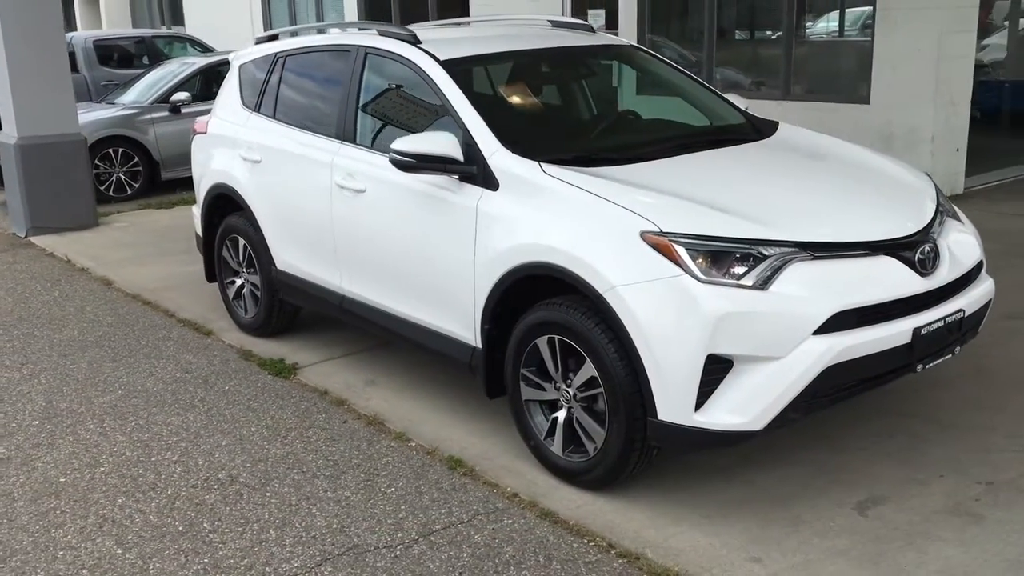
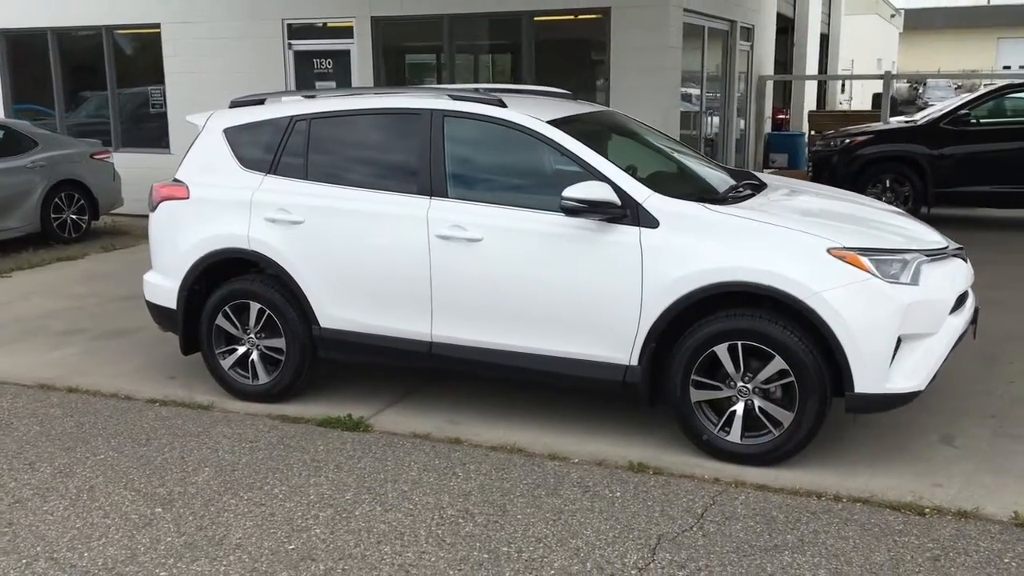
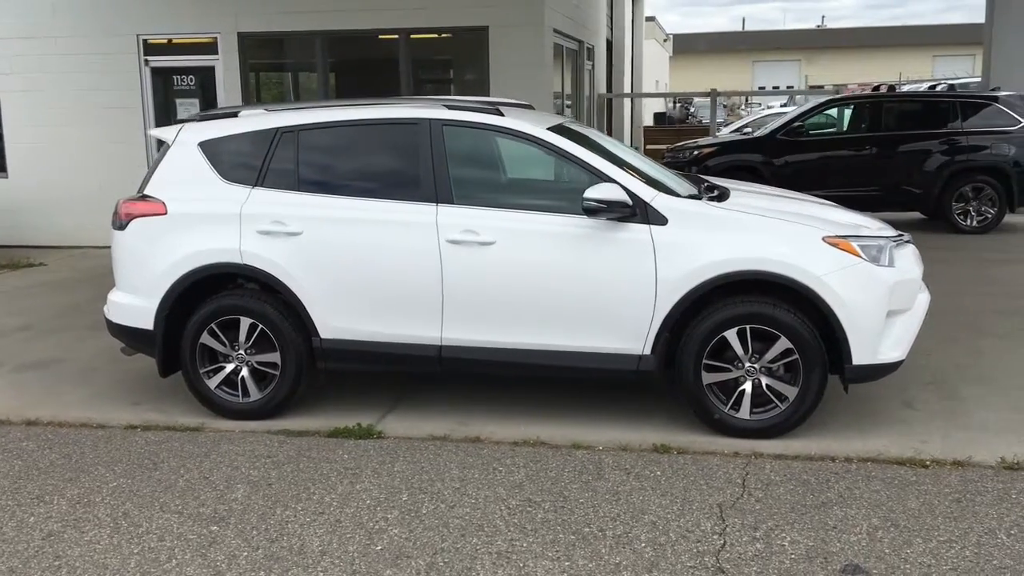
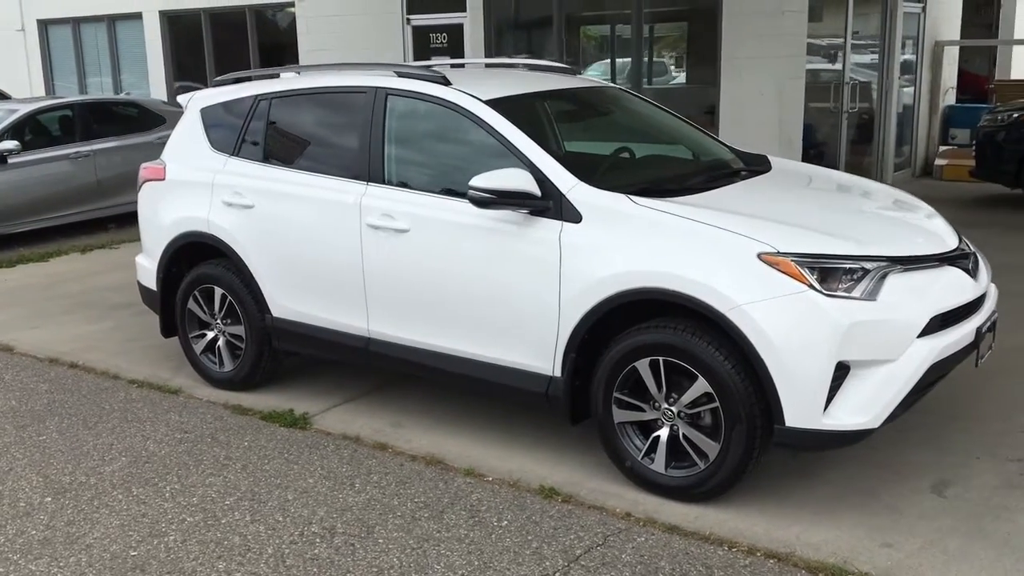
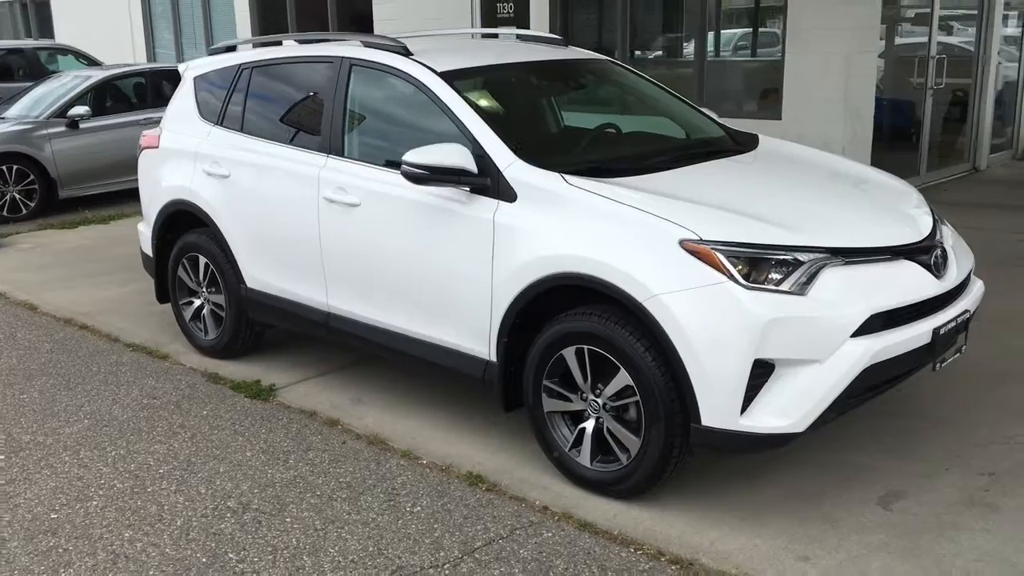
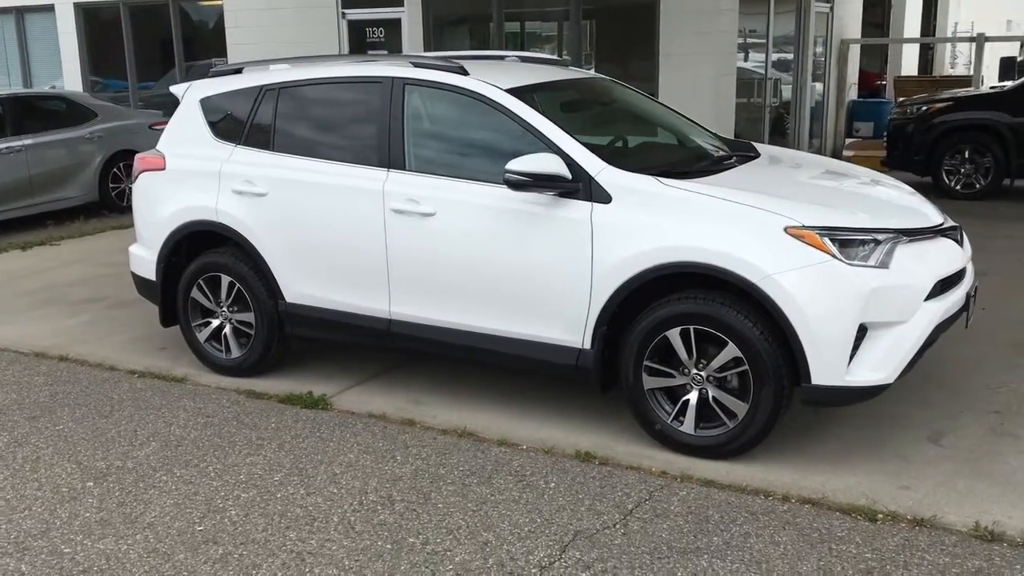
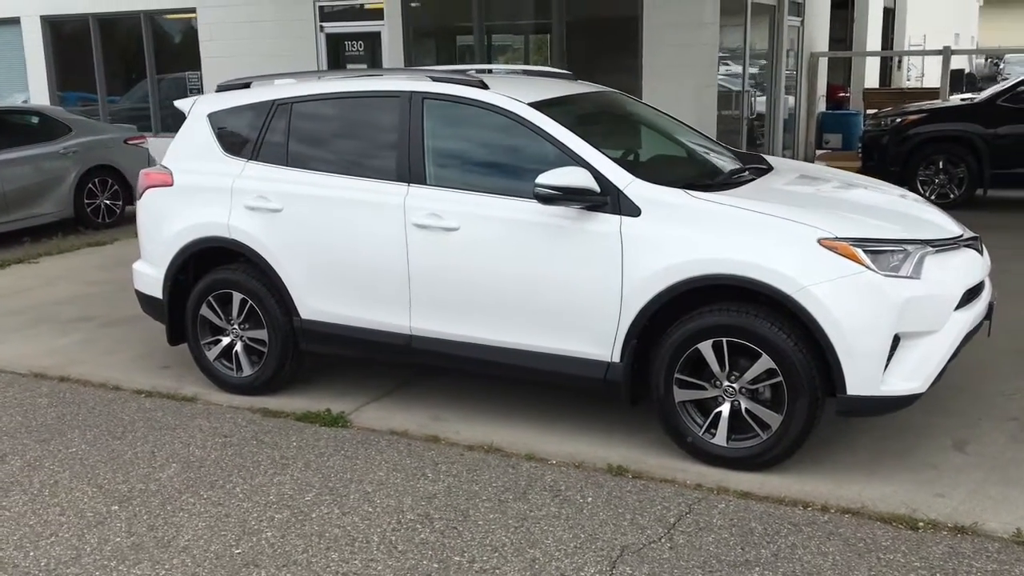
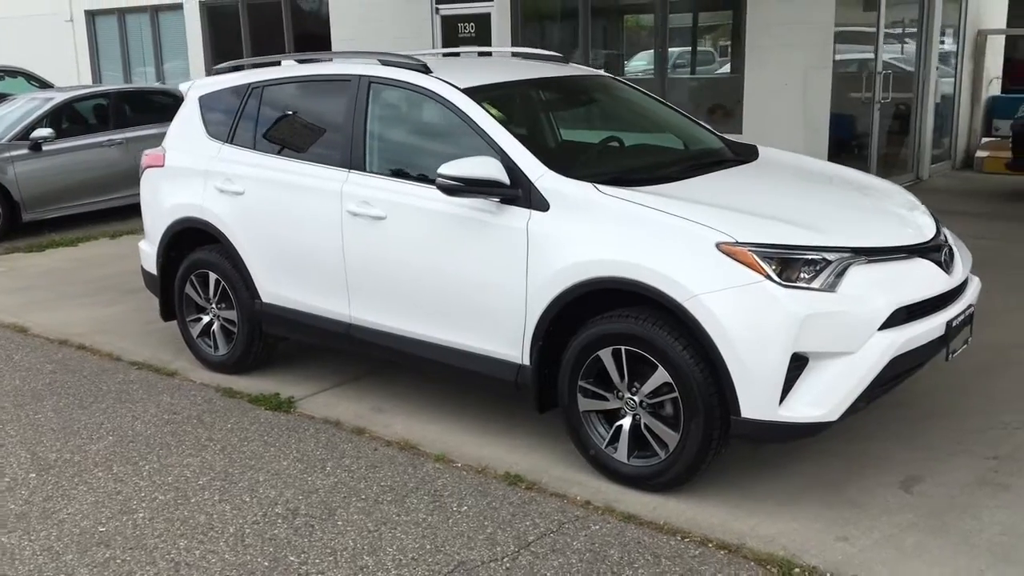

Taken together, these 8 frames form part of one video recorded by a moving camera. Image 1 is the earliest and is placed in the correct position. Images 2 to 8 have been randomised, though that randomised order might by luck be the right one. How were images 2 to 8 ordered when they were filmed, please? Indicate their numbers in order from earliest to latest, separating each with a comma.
5, 8, 4, 6, 7, 2, 3
